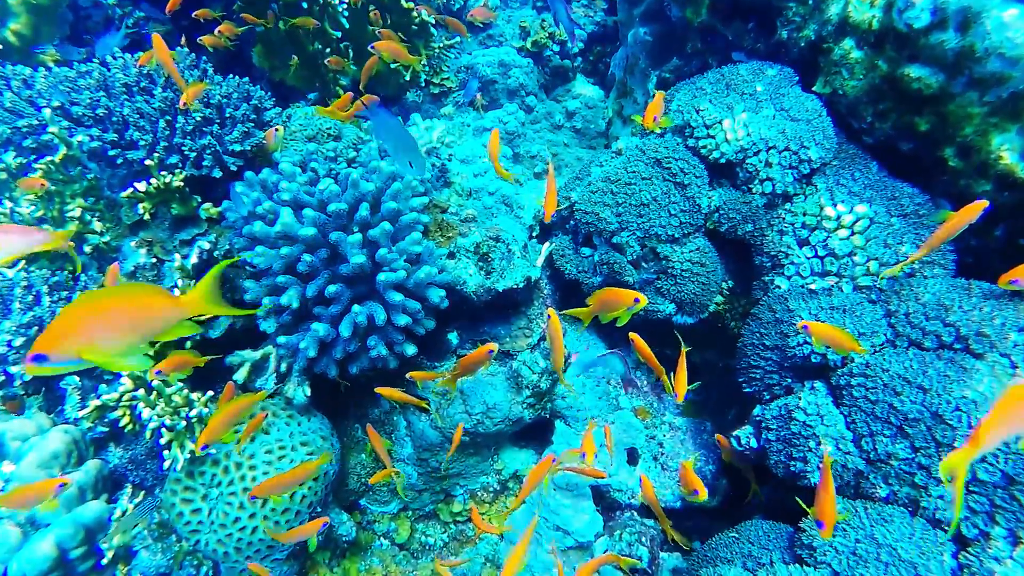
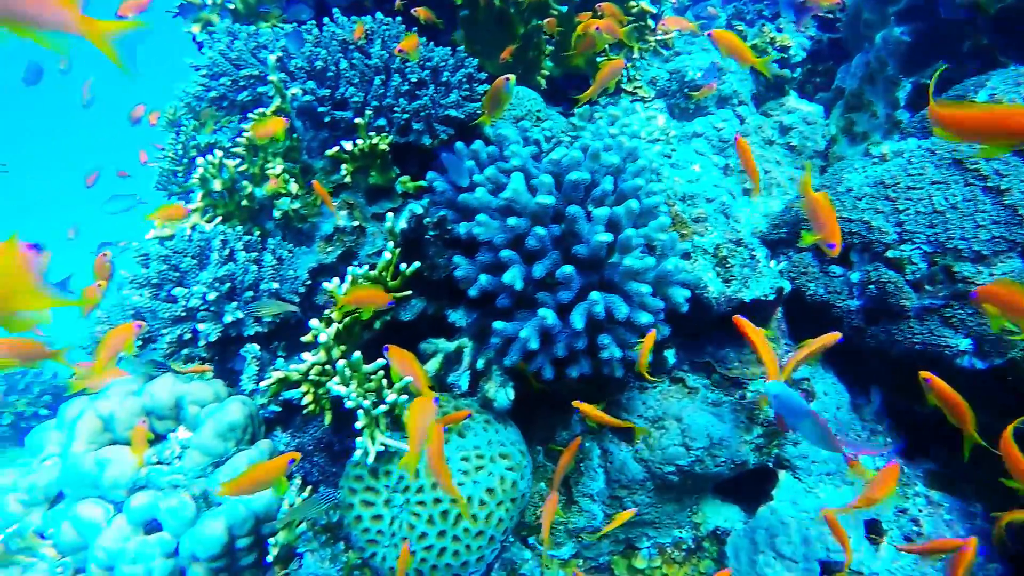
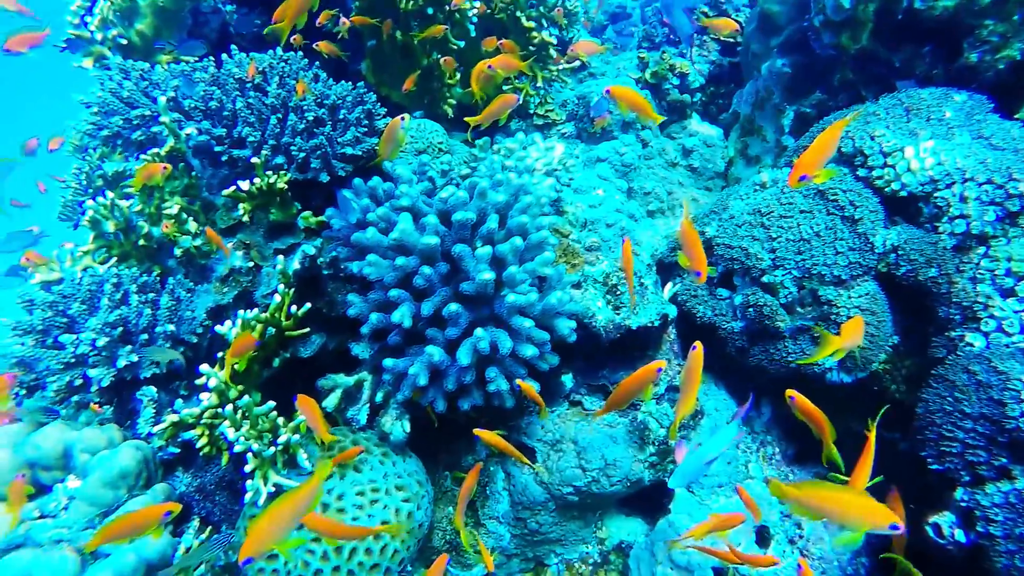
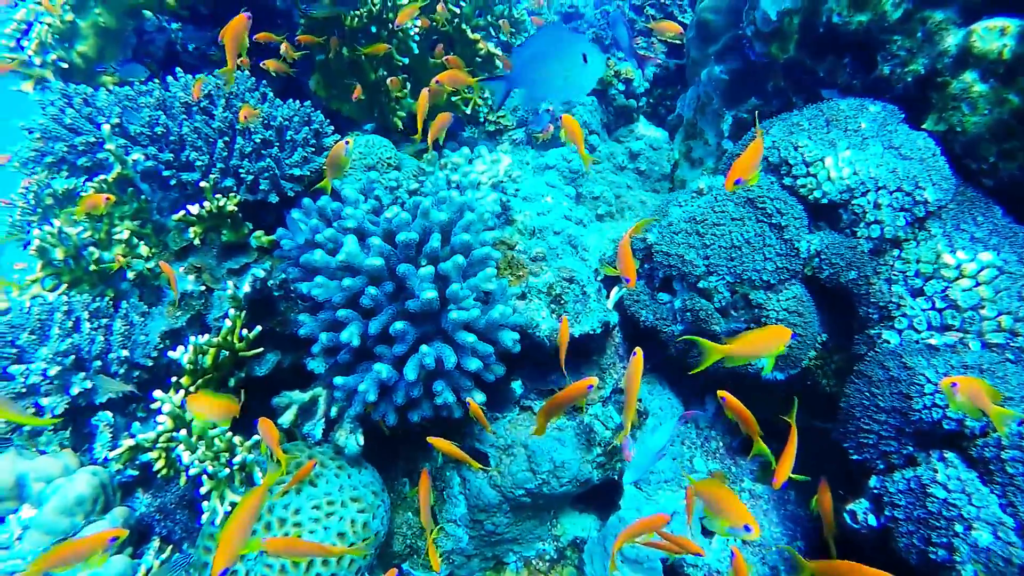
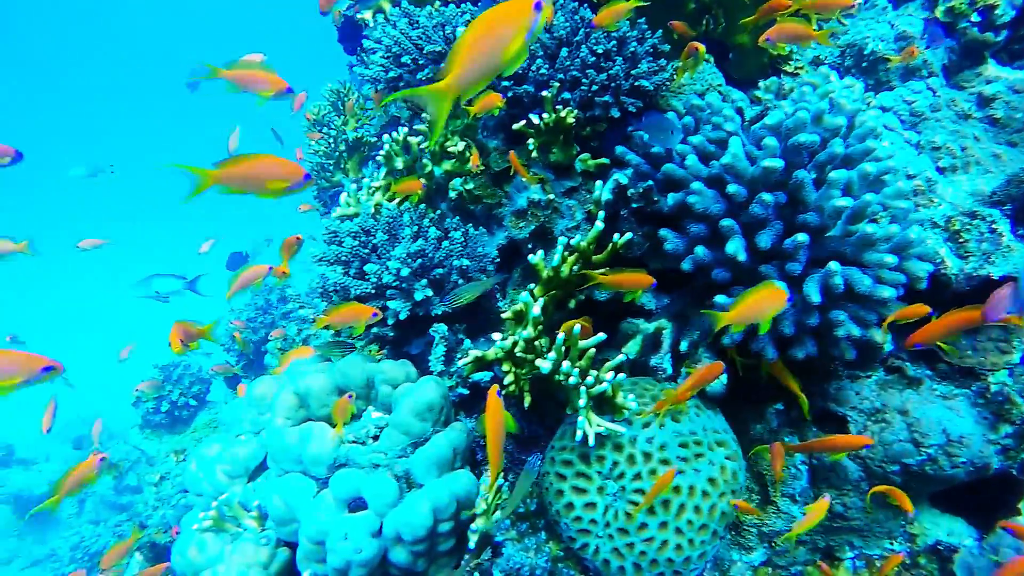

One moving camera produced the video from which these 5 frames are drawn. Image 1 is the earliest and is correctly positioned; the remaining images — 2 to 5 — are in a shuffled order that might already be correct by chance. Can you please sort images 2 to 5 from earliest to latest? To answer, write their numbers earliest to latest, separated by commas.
4, 3, 2, 5
